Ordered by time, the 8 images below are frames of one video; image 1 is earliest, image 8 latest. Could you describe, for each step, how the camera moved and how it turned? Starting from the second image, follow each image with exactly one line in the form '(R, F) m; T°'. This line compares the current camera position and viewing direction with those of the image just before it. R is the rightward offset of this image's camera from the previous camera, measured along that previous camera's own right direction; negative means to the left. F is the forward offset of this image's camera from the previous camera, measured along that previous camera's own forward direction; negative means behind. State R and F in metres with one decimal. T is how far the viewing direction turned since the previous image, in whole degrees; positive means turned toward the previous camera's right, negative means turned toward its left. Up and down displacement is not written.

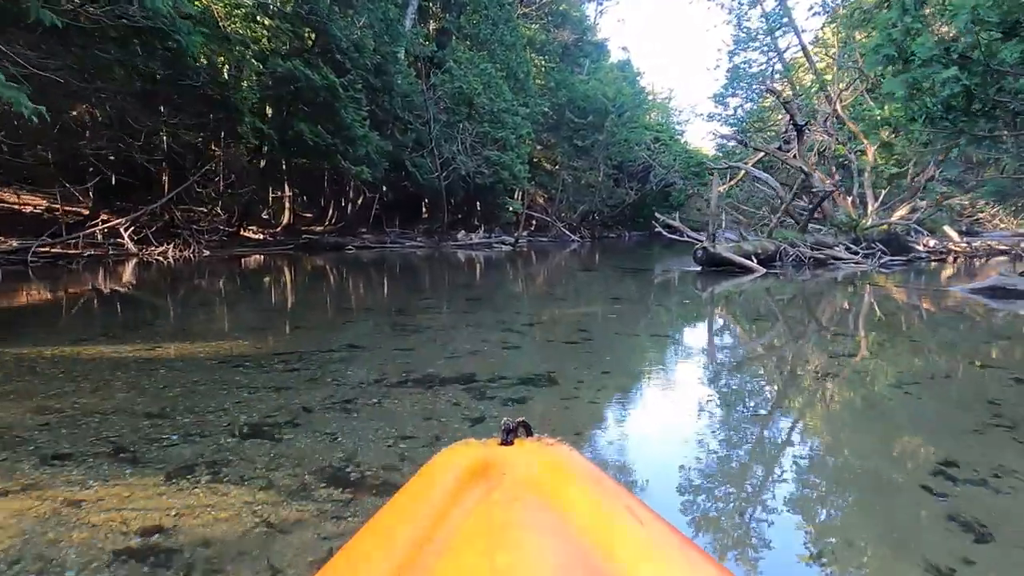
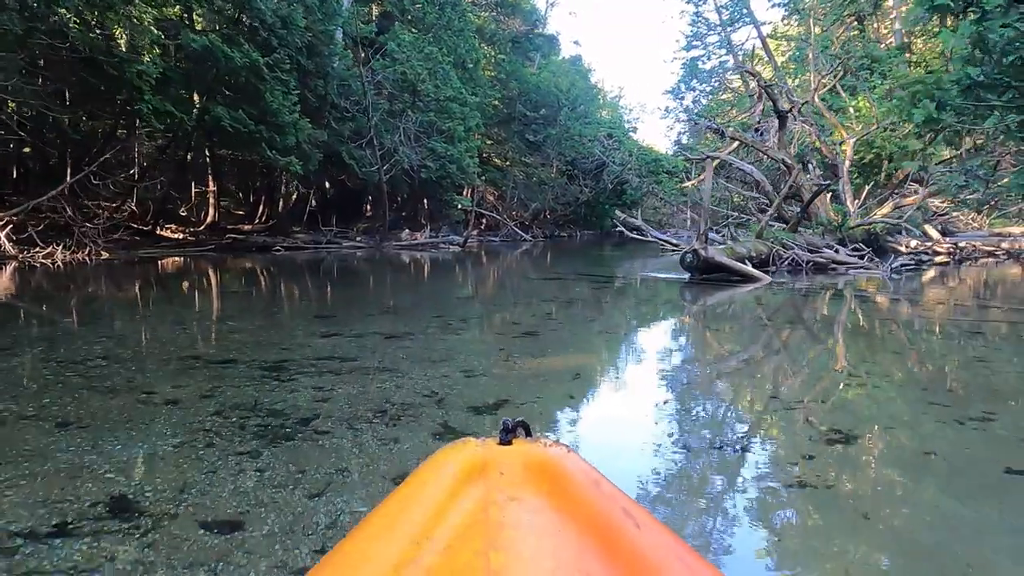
(0.0, +0.9) m; +4°
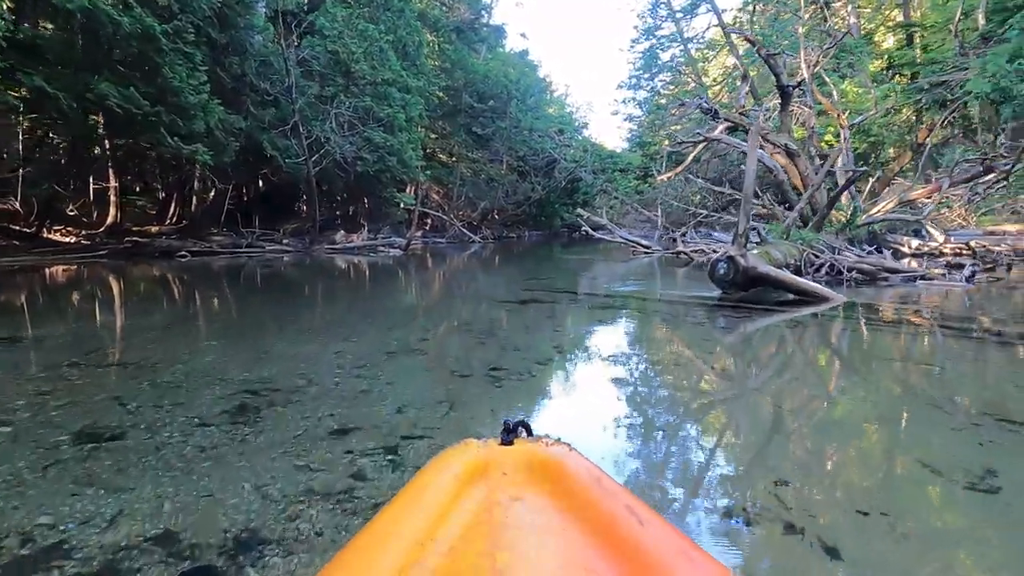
(-0.1, +1.2) m; +4°
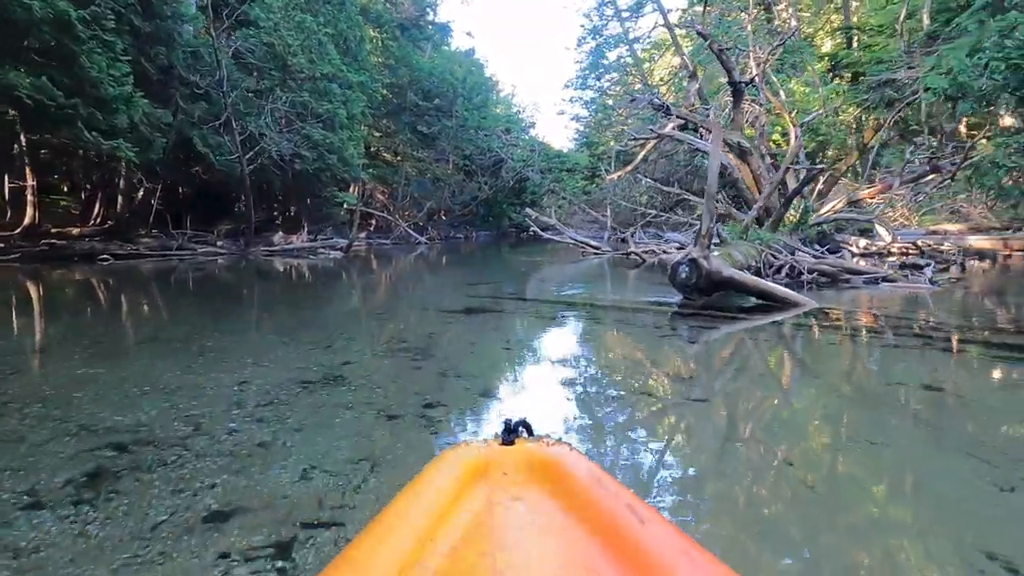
(0.0, +0.3) m; +4°
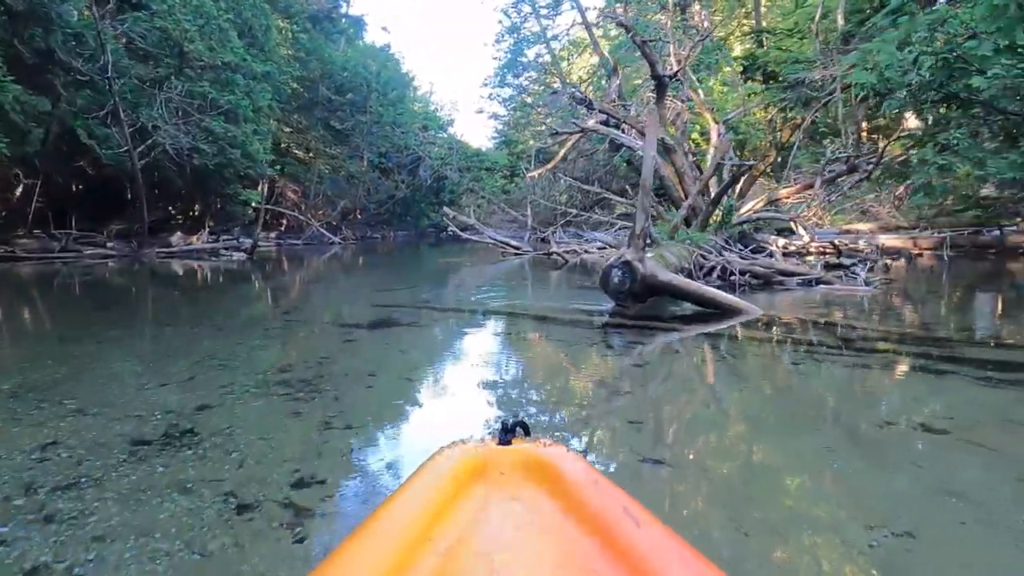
(0.0, +0.3) m; +6°
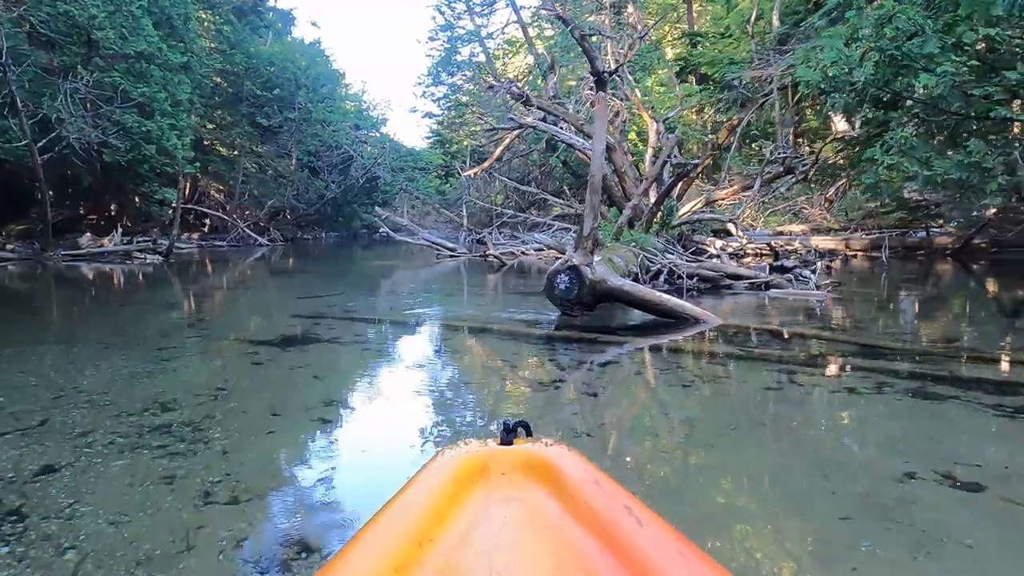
(0.0, +0.2) m; +5°
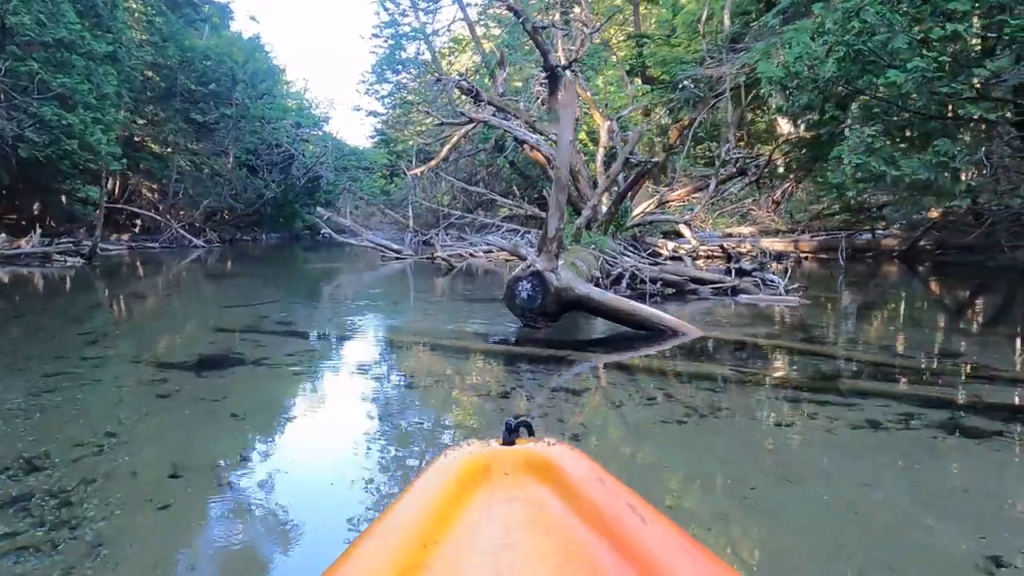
(0.0, +0.2) m; +4°
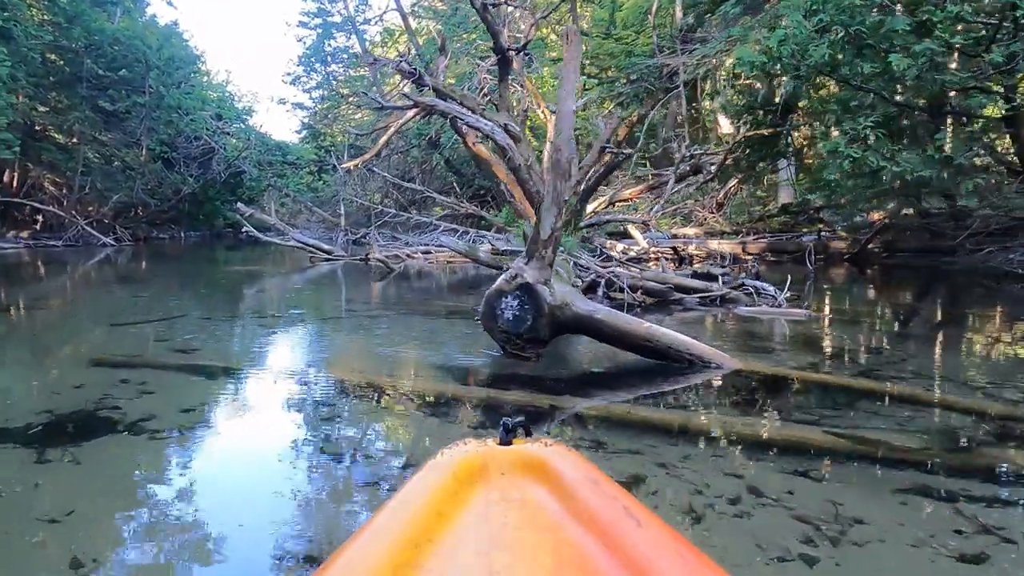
(-0.1, +0.4) m; +5°
